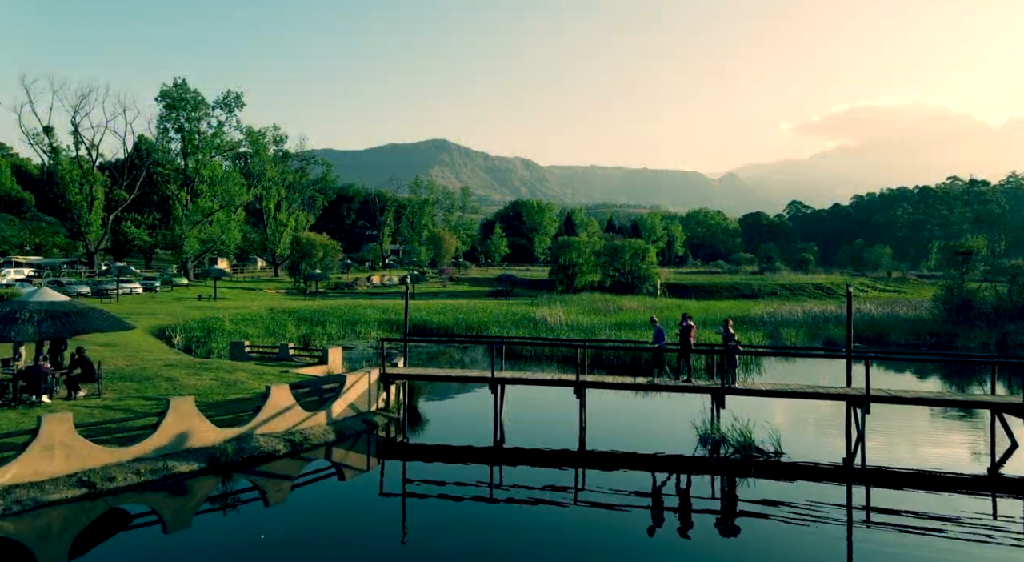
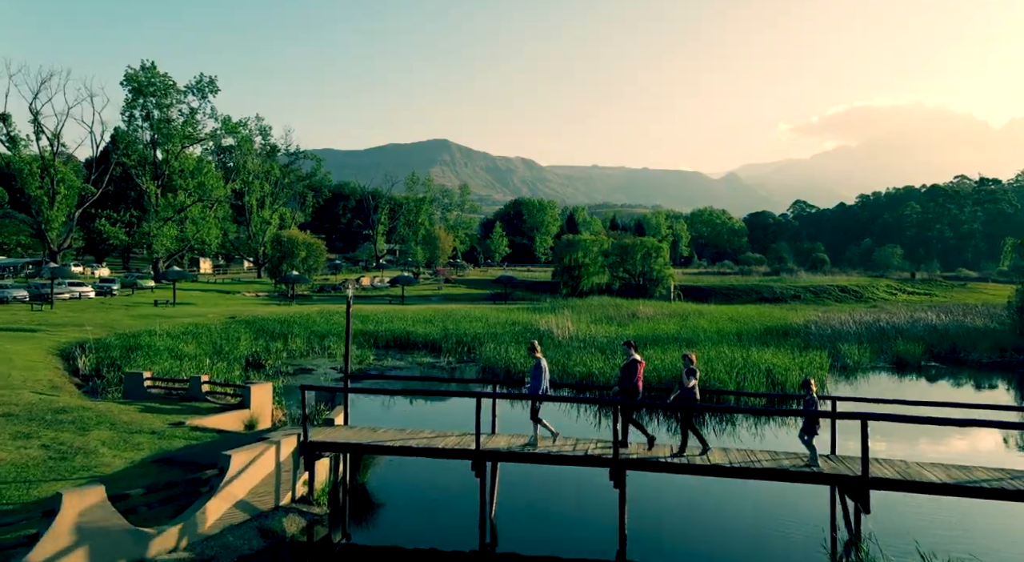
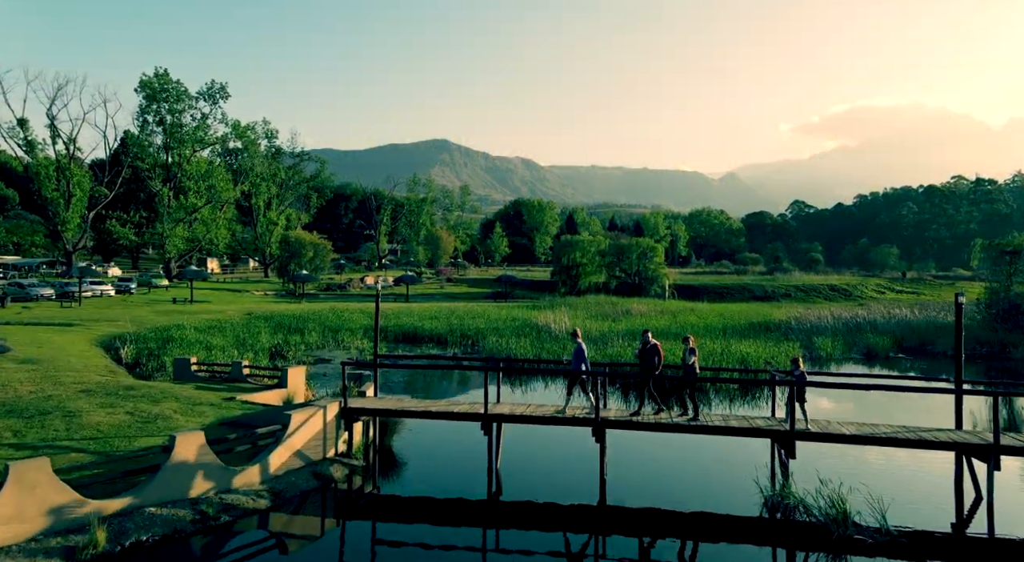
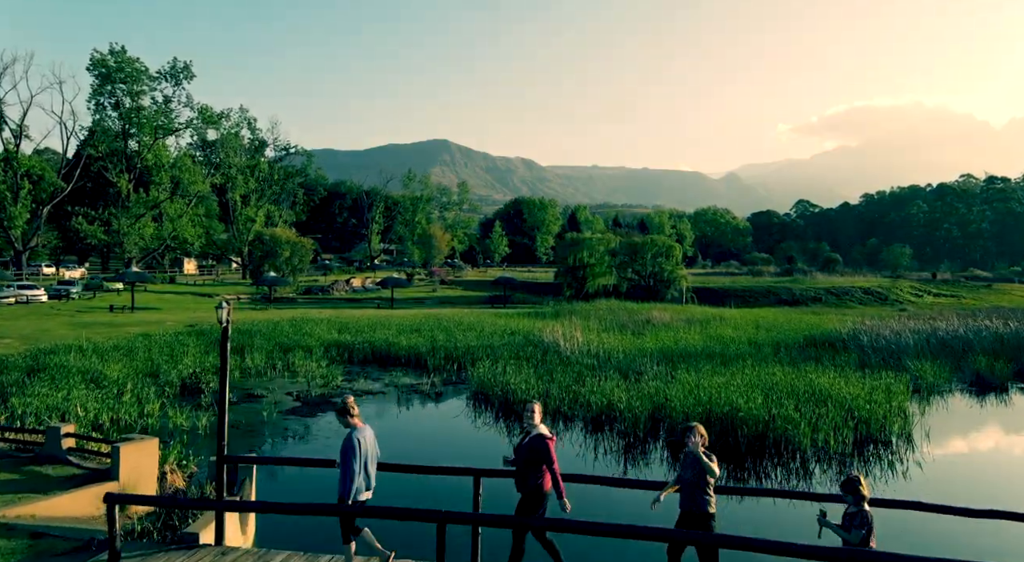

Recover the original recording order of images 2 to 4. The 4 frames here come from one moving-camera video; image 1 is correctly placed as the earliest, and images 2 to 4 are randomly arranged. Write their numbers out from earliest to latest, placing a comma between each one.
3, 2, 4
